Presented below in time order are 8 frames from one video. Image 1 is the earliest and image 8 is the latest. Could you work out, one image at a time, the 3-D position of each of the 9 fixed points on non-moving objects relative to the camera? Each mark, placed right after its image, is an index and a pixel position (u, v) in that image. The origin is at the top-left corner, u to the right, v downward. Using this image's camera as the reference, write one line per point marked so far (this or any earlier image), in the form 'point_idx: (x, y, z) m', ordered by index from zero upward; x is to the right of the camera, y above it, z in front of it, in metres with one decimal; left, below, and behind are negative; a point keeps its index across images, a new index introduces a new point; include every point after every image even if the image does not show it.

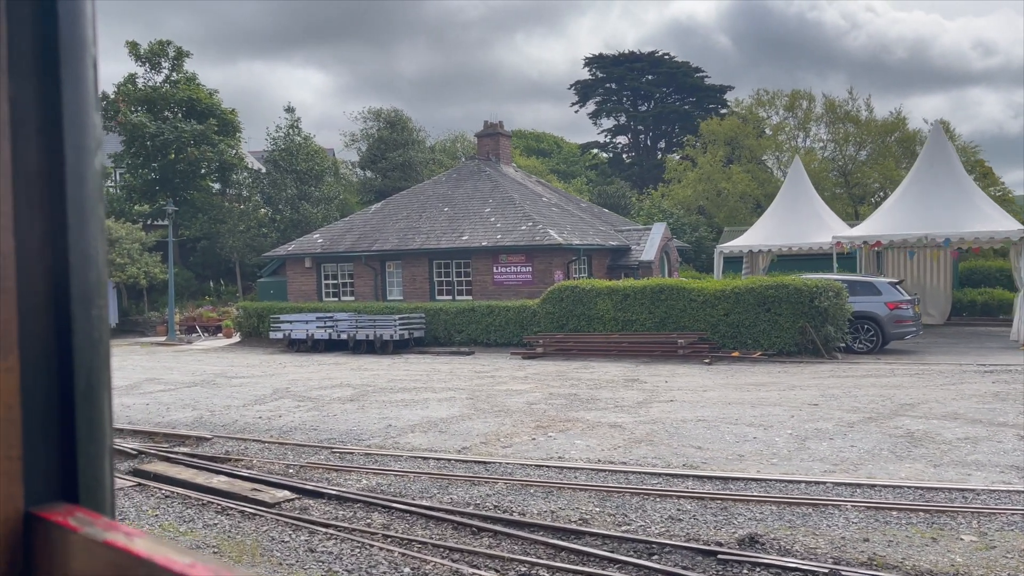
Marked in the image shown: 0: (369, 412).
0: (-2.2, -1.9, +12.3) m
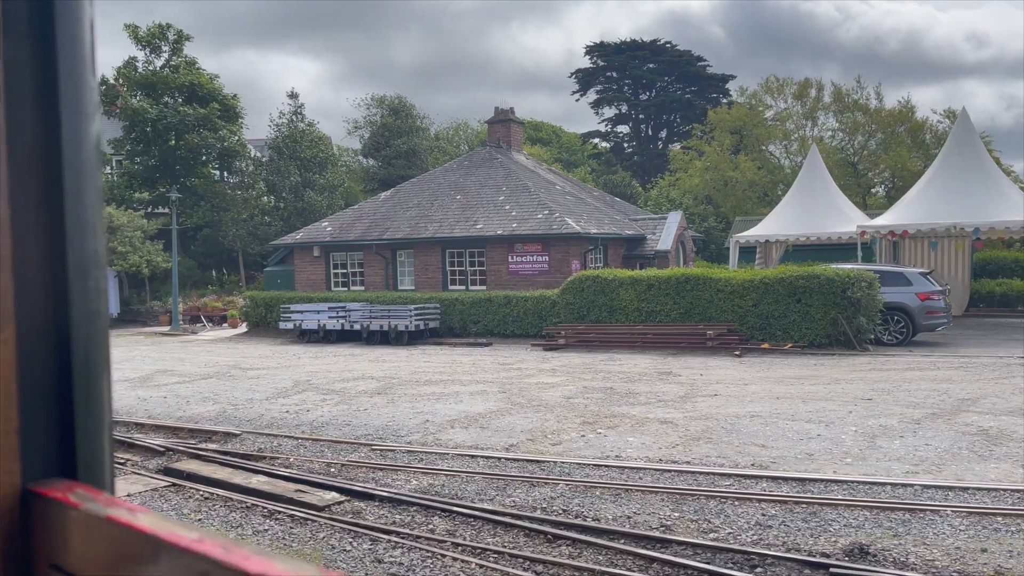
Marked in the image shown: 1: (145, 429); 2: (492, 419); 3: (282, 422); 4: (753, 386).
0: (-1.7, -1.8, +11.8) m
1: (-5.2, -2.0, +11.2) m
2: (-0.2, -1.7, +10.5) m
3: (-3.2, -1.9, +11.2) m
4: (+3.9, -1.6, +12.6) m
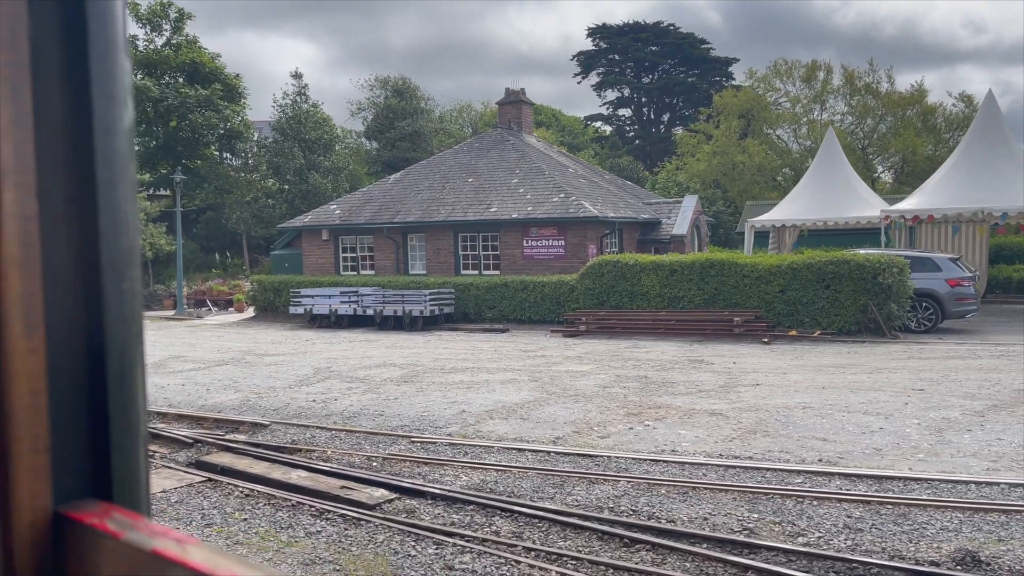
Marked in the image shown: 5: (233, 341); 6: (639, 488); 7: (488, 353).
0: (-1.2, -1.5, +11.3) m
1: (-4.7, -1.8, +10.8) m
2: (+0.3, -1.6, +10.1) m
3: (-2.7, -1.7, +10.7) m
4: (+4.4, -1.3, +12.2) m
5: (-6.9, -1.3, +19.6) m
6: (+1.1, -1.8, +7.0) m
7: (-0.5, -1.3, +16.0) m
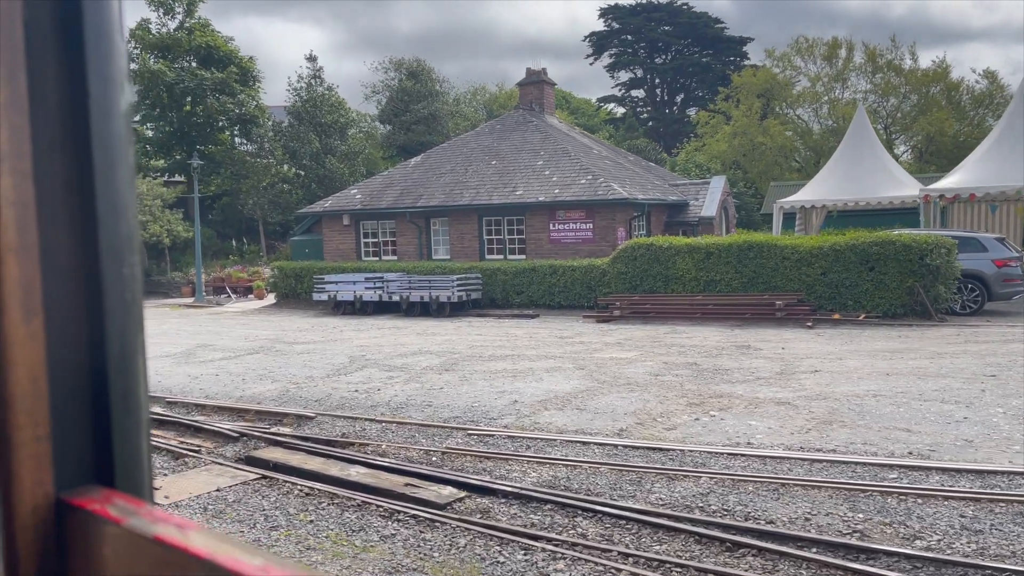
0: (-0.5, -1.3, +10.9) m
1: (-4.0, -1.6, +10.4) m
2: (+0.9, -1.4, +9.7) m
3: (-2.1, -1.5, +10.4) m
4: (+5.0, -1.1, +11.8) m
5: (-6.2, -1.0, +19.3) m
6: (+1.8, -1.6, +6.5) m
7: (+0.2, -1.0, +15.6) m
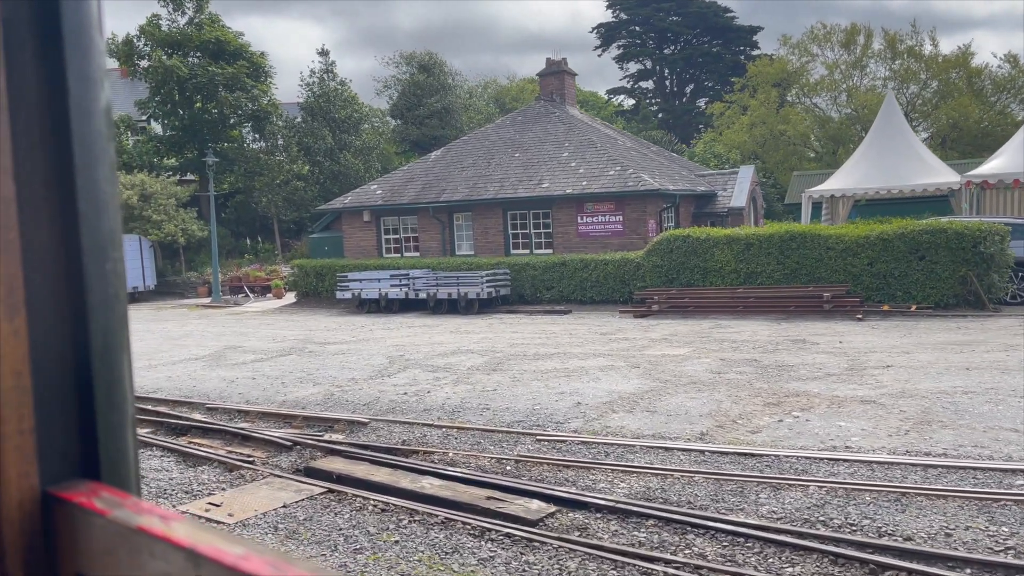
0: (+0.3, -1.3, +10.4) m
1: (-3.3, -1.6, +9.9) m
2: (+1.7, -1.3, +9.2) m
3: (-1.3, -1.5, +9.8) m
4: (+5.8, -0.9, +11.2) m
5: (-5.4, -1.0, +18.8) m
6: (+2.5, -1.6, +6.0) m
7: (+1.0, -0.9, +15.0) m
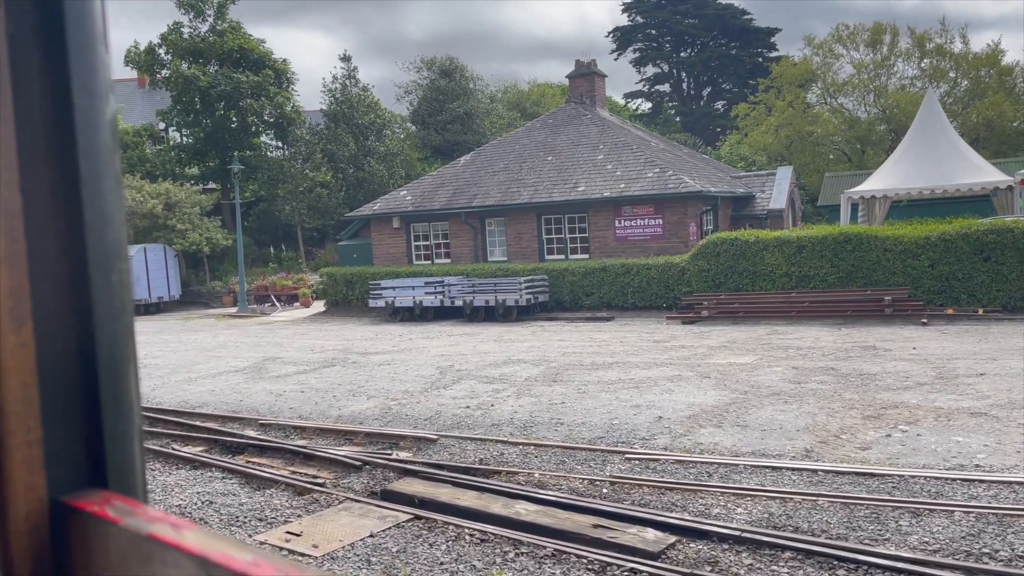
0: (+1.1, -1.4, +9.9) m
1: (-2.4, -1.7, +9.4) m
2: (+2.5, -1.4, +8.6) m
3: (-0.5, -1.6, +9.3) m
4: (+6.6, -1.0, +10.6) m
5: (-4.4, -1.2, +18.3) m
6: (+3.3, -1.6, +5.4) m
7: (+1.9, -1.0, +14.5) m
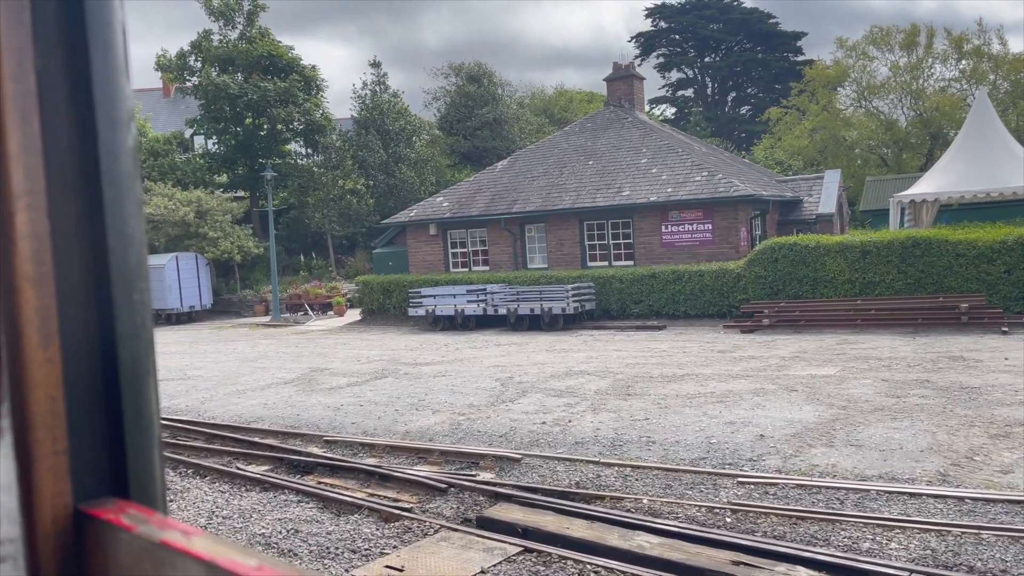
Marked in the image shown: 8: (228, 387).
0: (+2.1, -1.5, +9.2) m
1: (-1.5, -1.8, +8.9) m
2: (+3.4, -1.4, +7.9) m
3: (+0.4, -1.7, +8.7) m
4: (+7.6, -1.1, +9.8) m
5: (-3.3, -1.4, +17.8) m
6: (+4.1, -1.6, +4.7) m
7: (+2.9, -1.2, +13.8) m
8: (-5.0, -1.7, +13.9) m
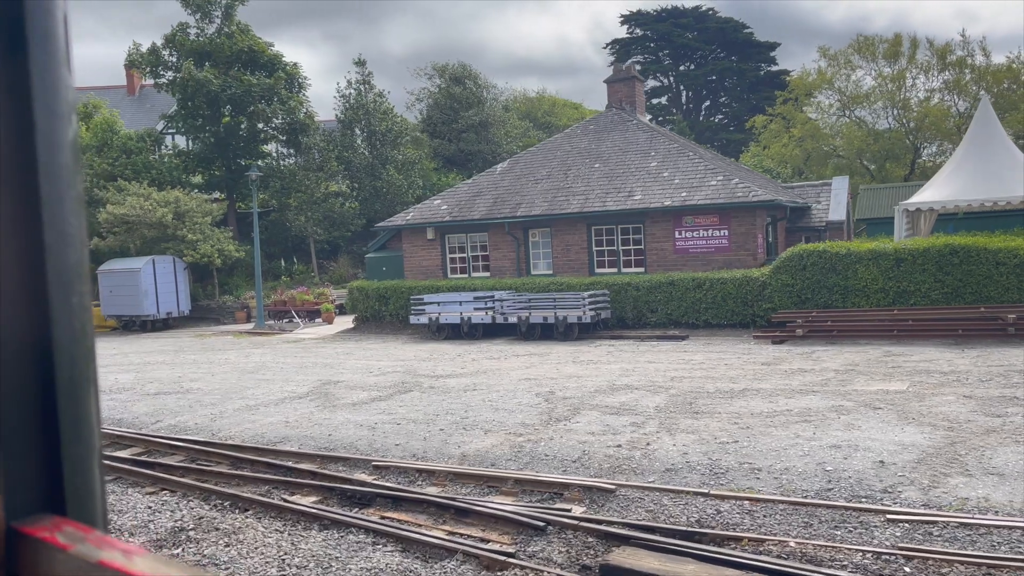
0: (+2.8, -1.6, +8.4) m
1: (-0.7, -1.9, +7.8) m
2: (+4.2, -1.5, +7.2) m
3: (+1.2, -1.7, +7.8) m
4: (+8.3, -1.2, +9.3) m
5: (-3.0, -1.5, +16.7) m
6: (+5.1, -1.7, +4.0) m
7: (+3.5, -1.3, +13.0) m
8: (-4.5, -1.8, +12.7) m
